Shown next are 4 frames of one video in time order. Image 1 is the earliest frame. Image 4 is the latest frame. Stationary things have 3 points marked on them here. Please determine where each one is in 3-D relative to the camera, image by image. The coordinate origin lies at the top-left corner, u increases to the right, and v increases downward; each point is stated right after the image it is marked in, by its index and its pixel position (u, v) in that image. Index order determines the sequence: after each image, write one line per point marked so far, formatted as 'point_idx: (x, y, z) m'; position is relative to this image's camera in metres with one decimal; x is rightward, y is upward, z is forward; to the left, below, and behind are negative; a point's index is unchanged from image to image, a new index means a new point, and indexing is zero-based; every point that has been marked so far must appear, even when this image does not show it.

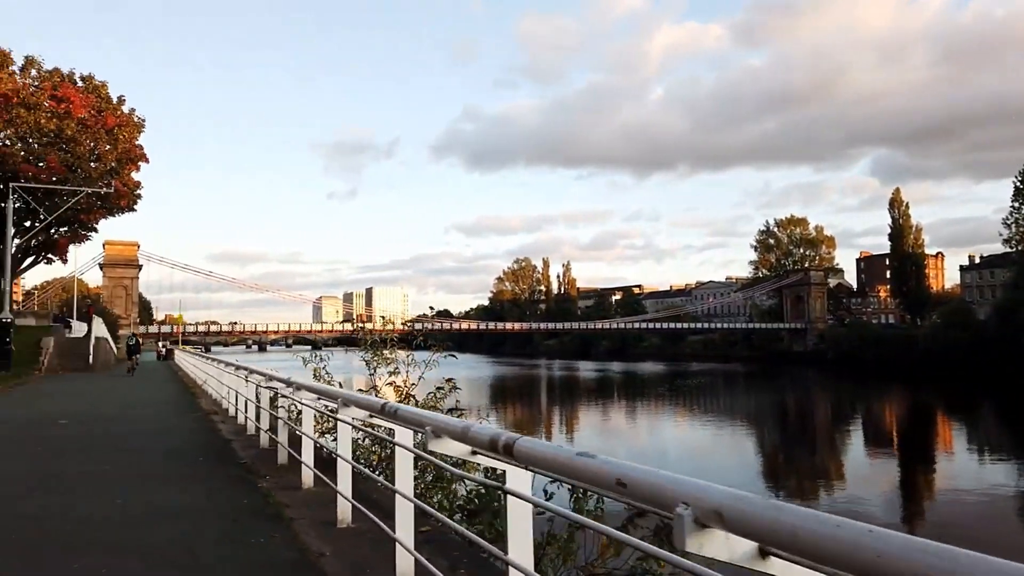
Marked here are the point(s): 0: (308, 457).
0: (-1.1, -0.9, +4.0) m
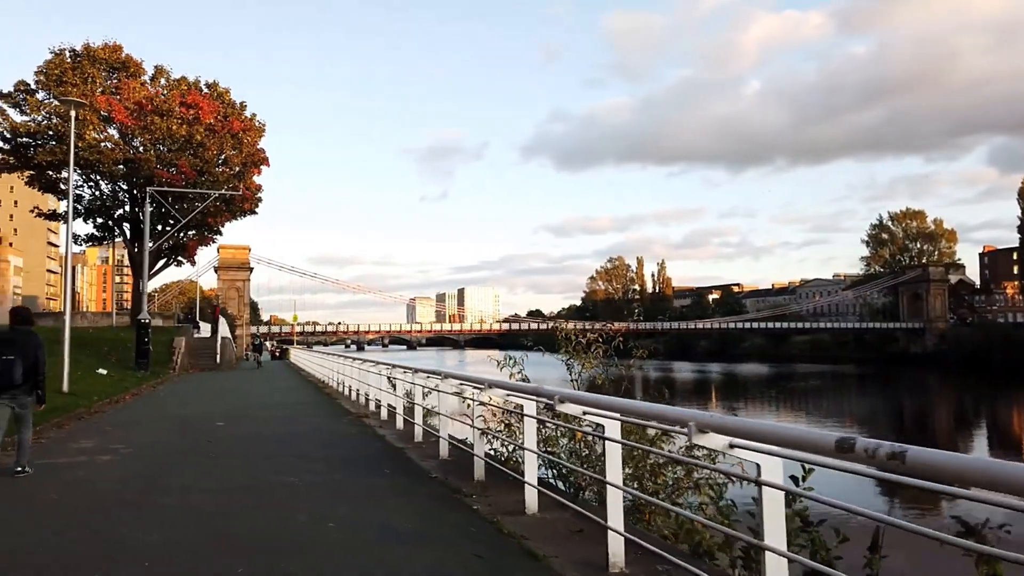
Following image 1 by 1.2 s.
0: (+0.1, -0.8, +3.4) m
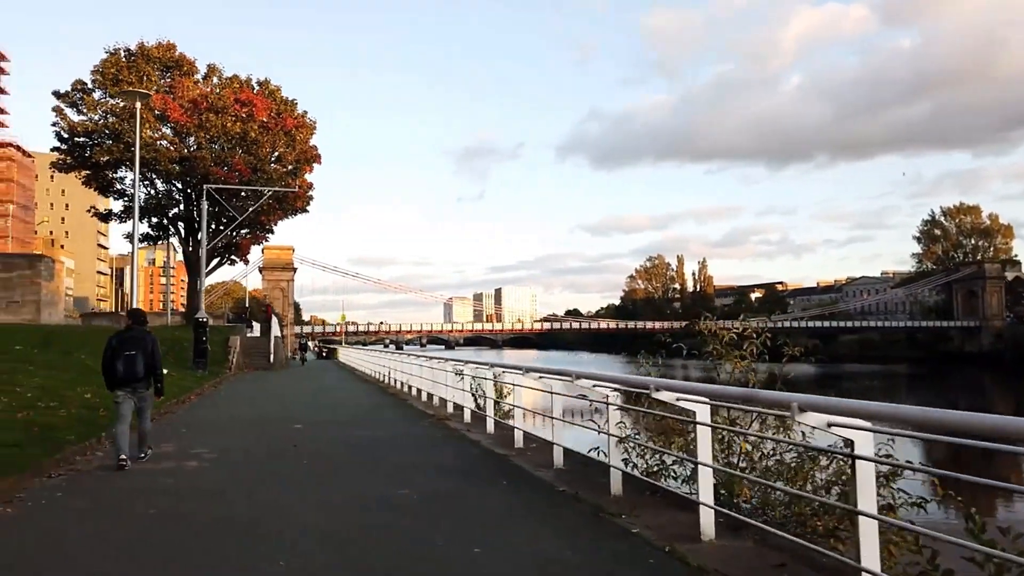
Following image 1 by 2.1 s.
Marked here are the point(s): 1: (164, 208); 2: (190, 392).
0: (+0.7, -0.8, +2.9) m
1: (-8.7, +2.0, +19.0) m
2: (-4.7, -1.5, +11.0) m
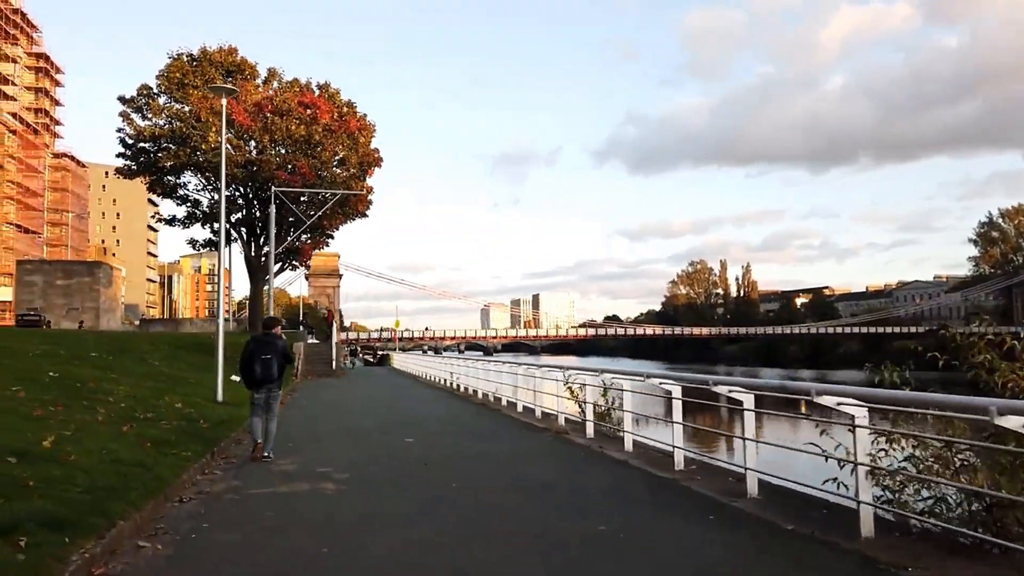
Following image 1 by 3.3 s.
0: (+1.6, -0.8, +2.2) m
1: (-7.0, +1.9, +18.8) m
2: (-3.4, -1.6, +10.6) m
